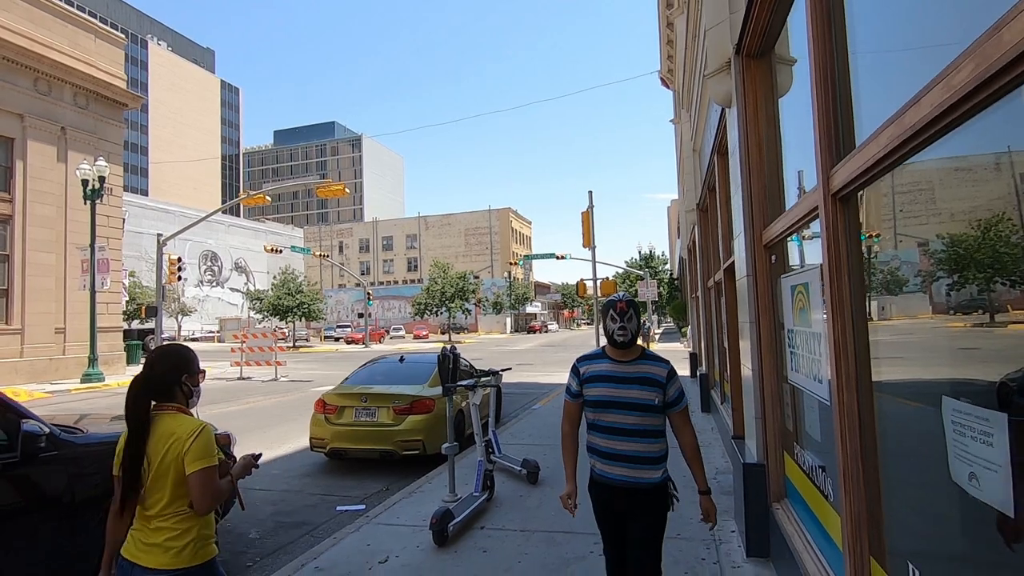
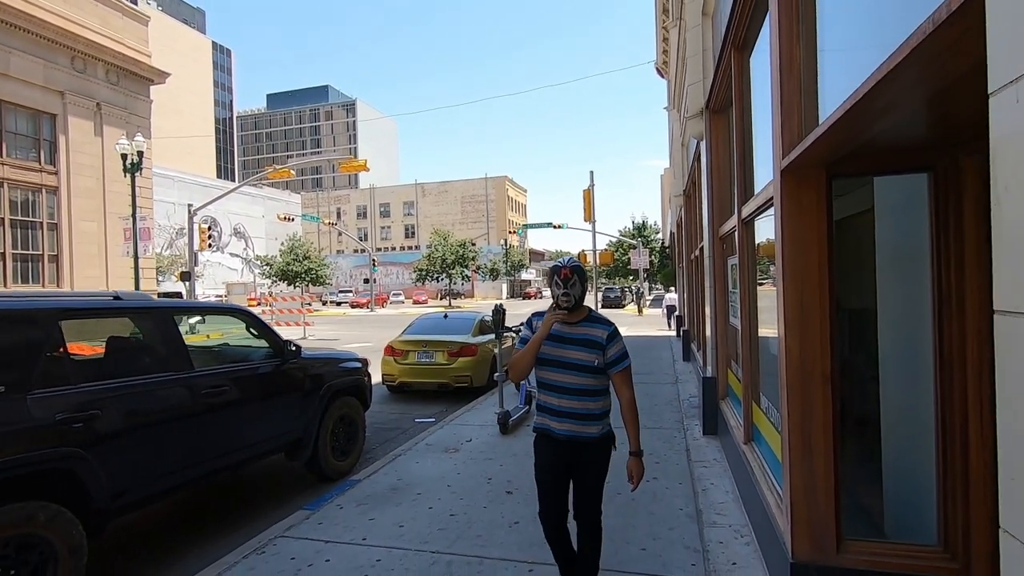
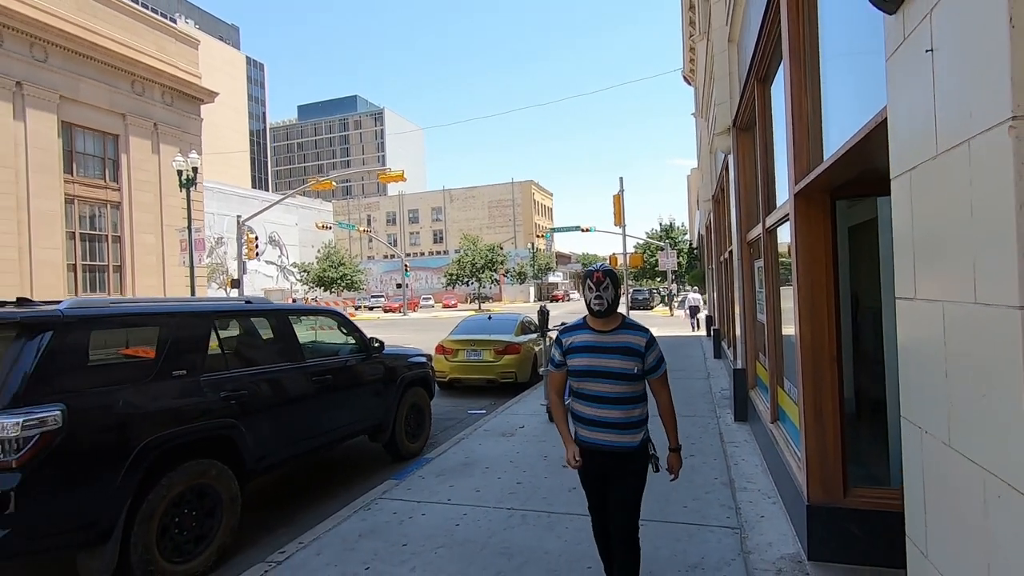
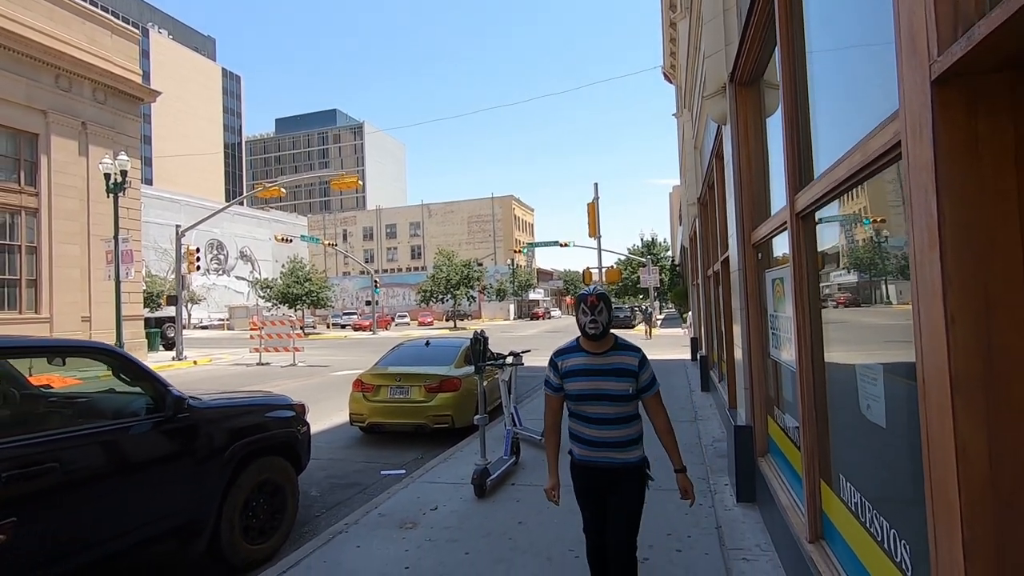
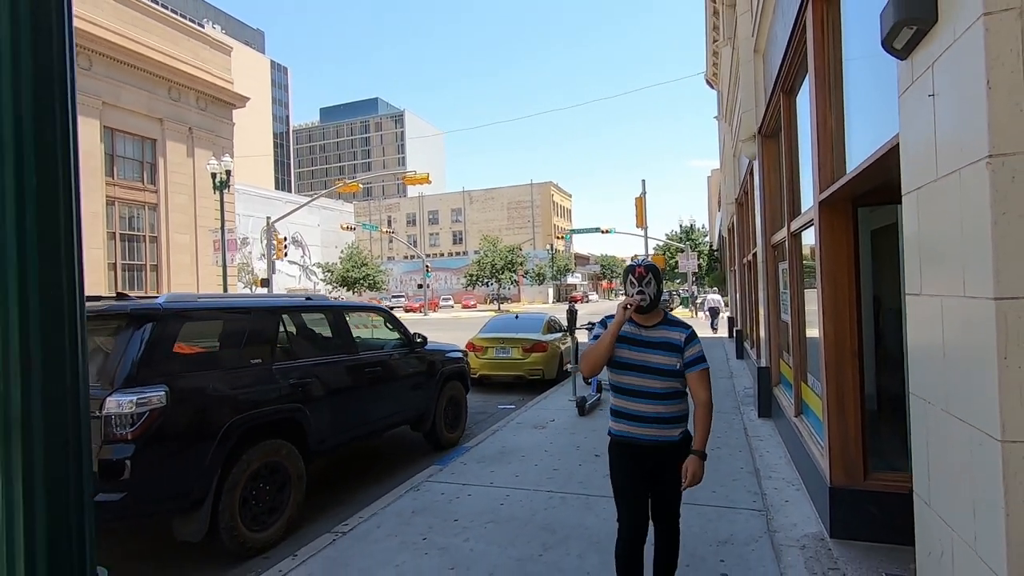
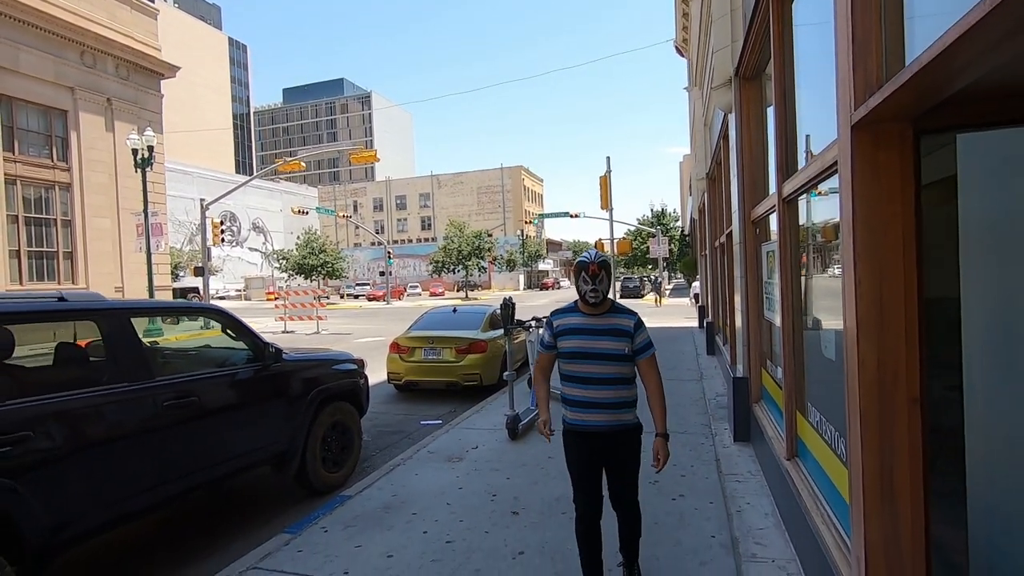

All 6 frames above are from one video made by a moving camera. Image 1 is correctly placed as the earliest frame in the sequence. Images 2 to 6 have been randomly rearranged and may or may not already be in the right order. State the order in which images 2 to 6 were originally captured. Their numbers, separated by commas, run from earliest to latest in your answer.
4, 6, 2, 3, 5
